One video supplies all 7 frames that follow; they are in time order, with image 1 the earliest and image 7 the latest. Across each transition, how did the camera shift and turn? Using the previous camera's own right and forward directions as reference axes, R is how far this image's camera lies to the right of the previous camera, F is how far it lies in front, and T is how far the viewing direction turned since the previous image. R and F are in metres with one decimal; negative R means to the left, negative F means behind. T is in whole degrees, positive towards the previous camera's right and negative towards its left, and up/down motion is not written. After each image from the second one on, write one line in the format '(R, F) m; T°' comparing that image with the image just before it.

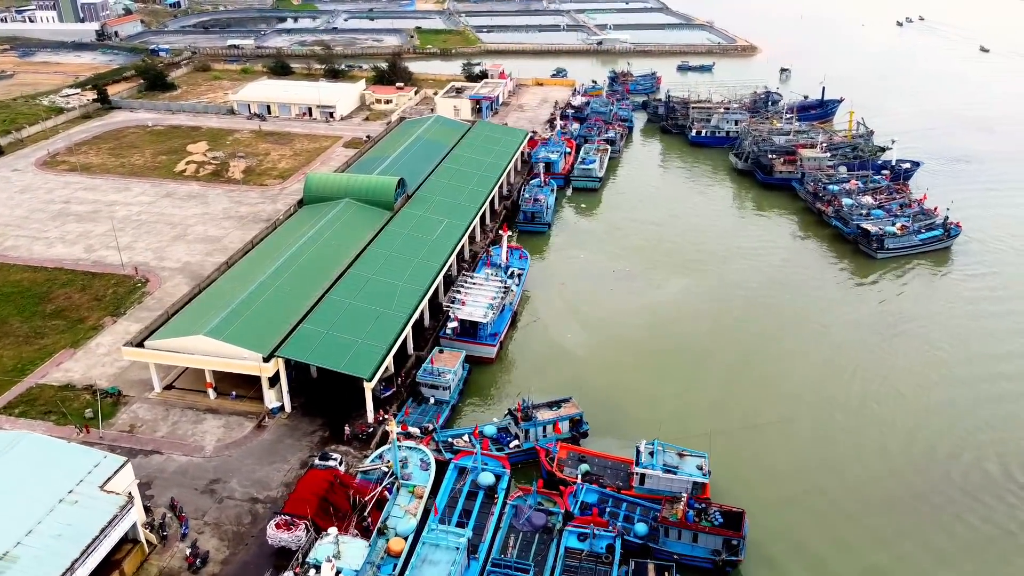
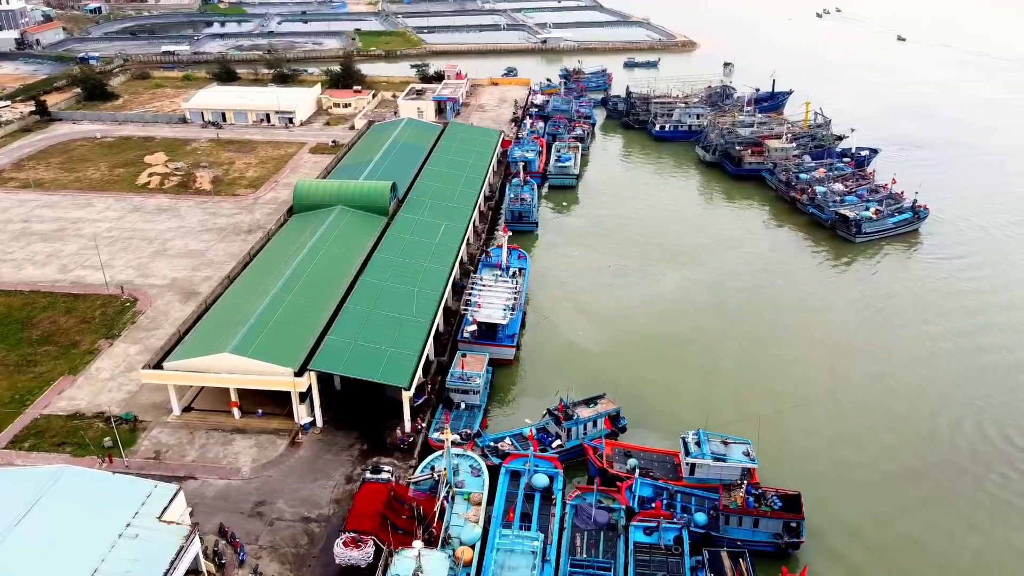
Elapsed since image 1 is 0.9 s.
(-3.4, +0.3) m; +5°
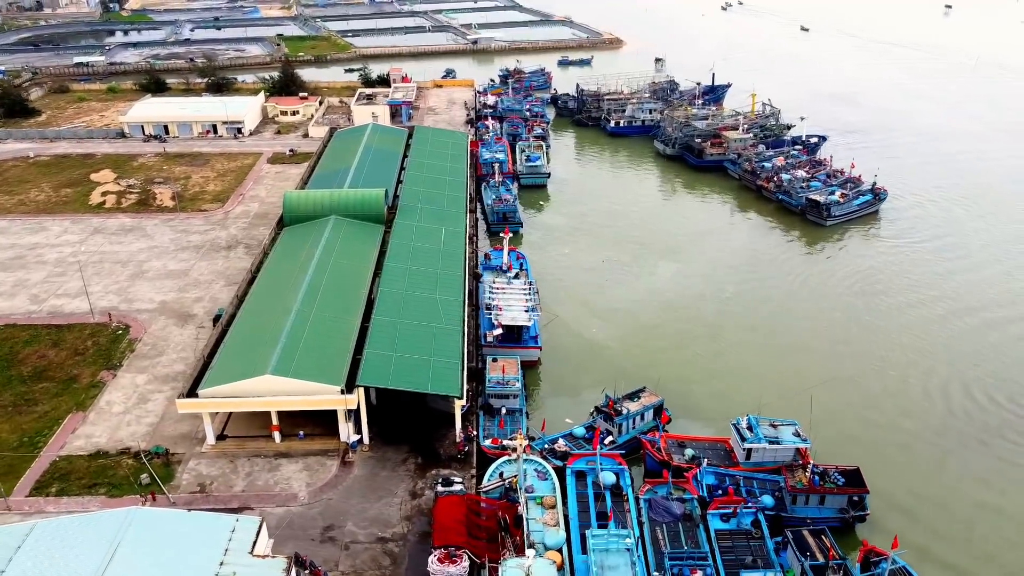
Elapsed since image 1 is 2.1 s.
(-4.2, +0.4) m; +7°
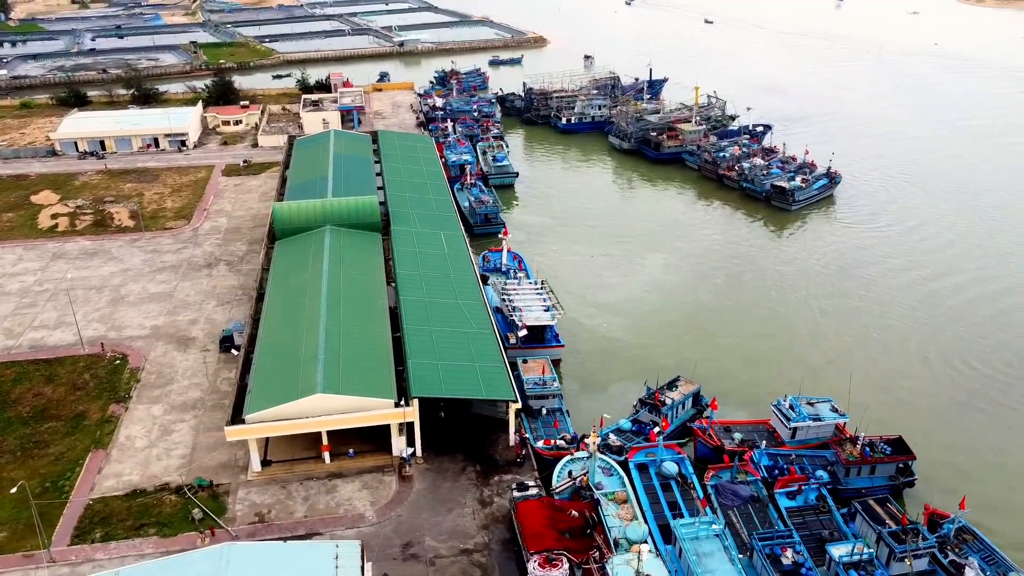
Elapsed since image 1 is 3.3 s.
(-4.3, +0.4) m; +7°
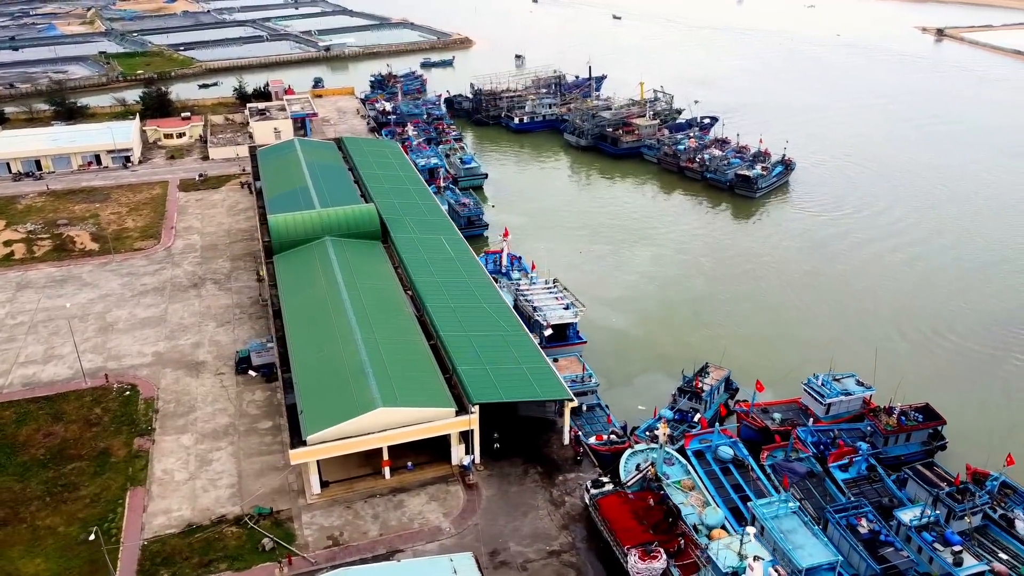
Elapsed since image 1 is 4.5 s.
(-4.3, +0.3) m; +7°
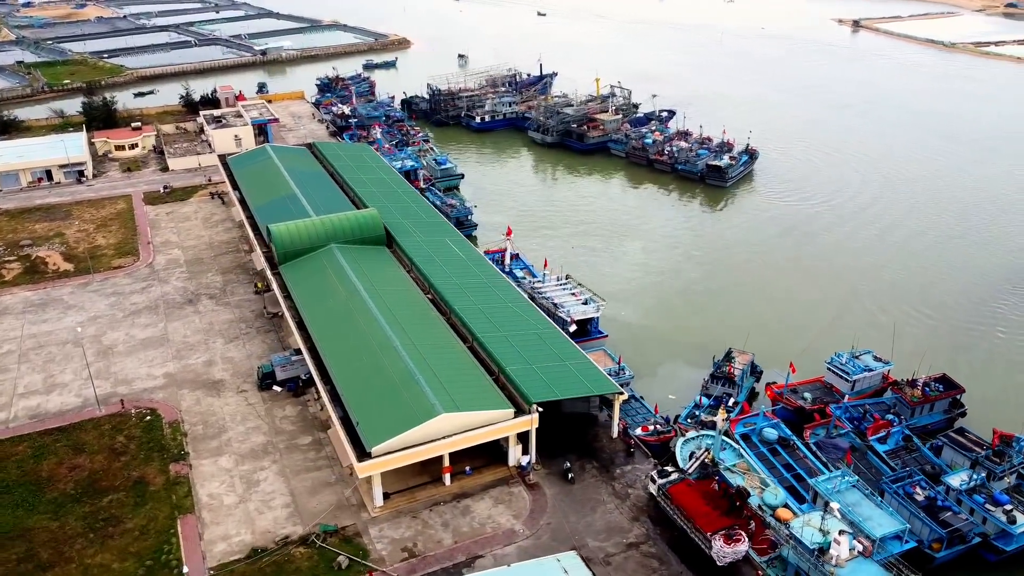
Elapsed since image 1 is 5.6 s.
(-3.8, +0.3) m; +6°
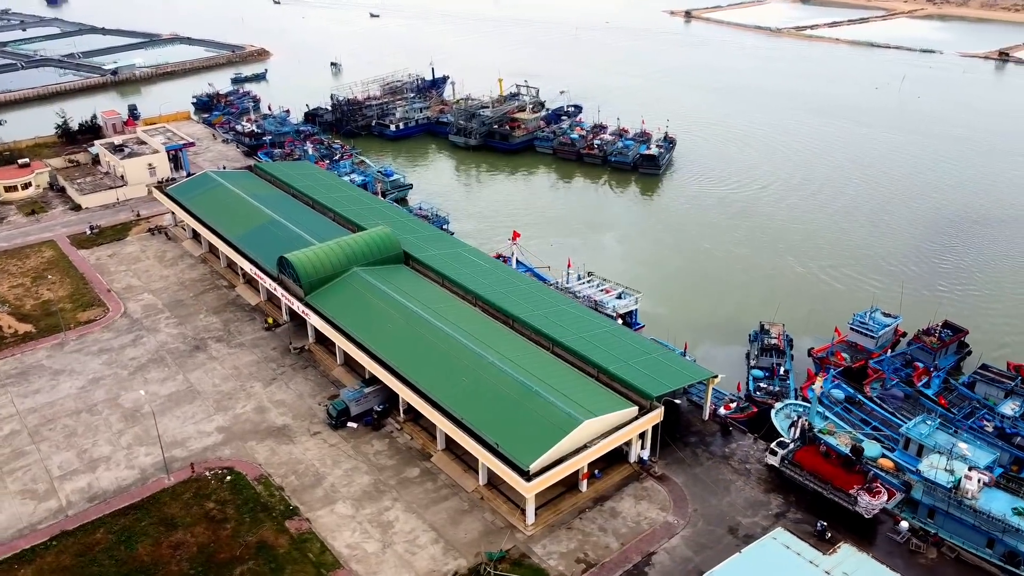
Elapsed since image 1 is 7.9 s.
(-8.1, +0.9) m; +13°
